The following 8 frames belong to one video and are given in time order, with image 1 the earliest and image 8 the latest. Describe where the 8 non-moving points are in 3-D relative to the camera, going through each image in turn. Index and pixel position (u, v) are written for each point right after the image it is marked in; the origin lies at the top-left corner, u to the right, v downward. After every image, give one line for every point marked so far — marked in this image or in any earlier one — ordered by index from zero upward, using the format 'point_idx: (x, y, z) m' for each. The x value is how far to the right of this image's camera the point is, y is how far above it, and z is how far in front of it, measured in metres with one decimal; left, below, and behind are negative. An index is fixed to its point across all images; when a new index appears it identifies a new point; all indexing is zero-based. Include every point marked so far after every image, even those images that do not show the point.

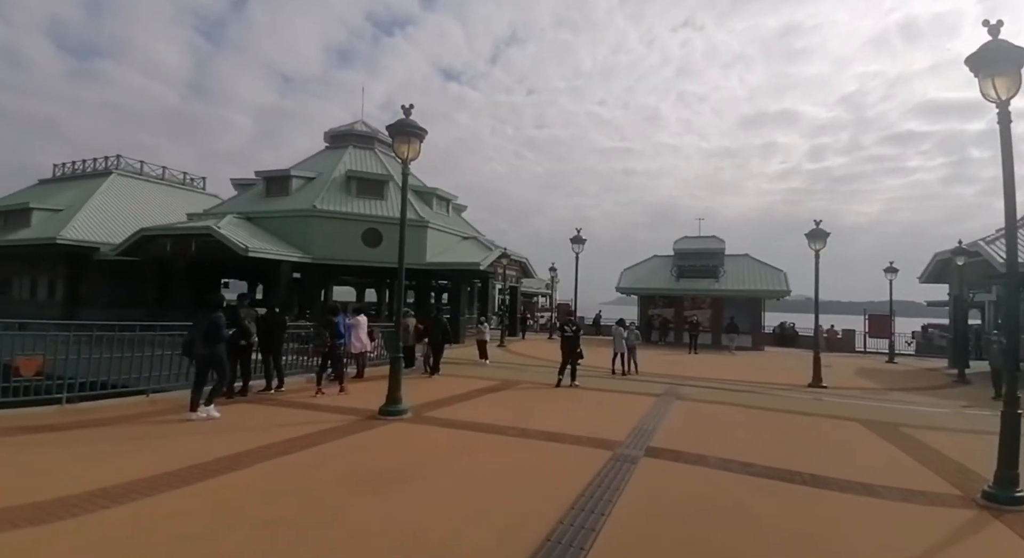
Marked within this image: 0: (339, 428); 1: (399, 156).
0: (-2.5, -2.1, +7.2) m
1: (-1.7, +1.9, +7.7) m
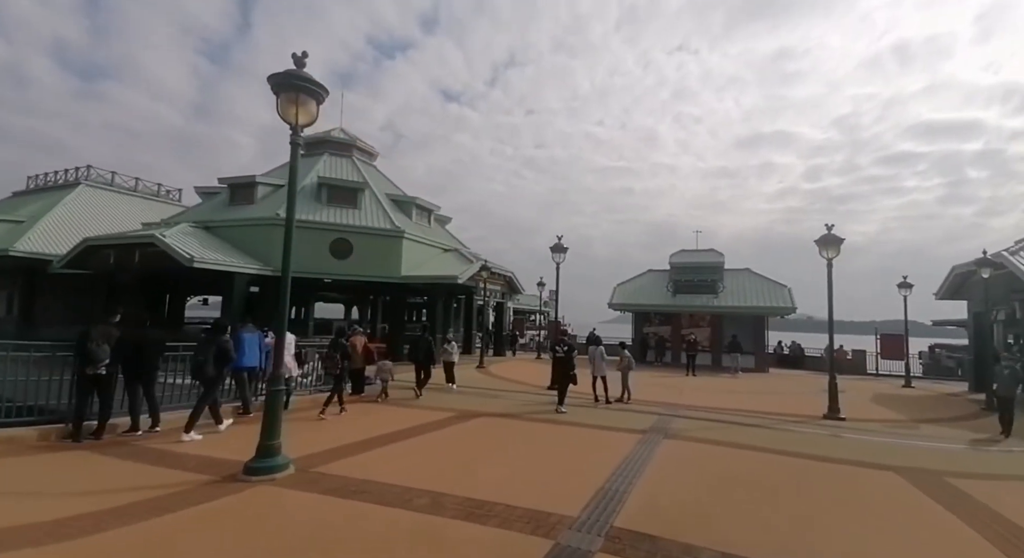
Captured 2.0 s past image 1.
0: (-3.3, -2.2, +5.2) m
1: (-2.6, +1.8, +5.8) m
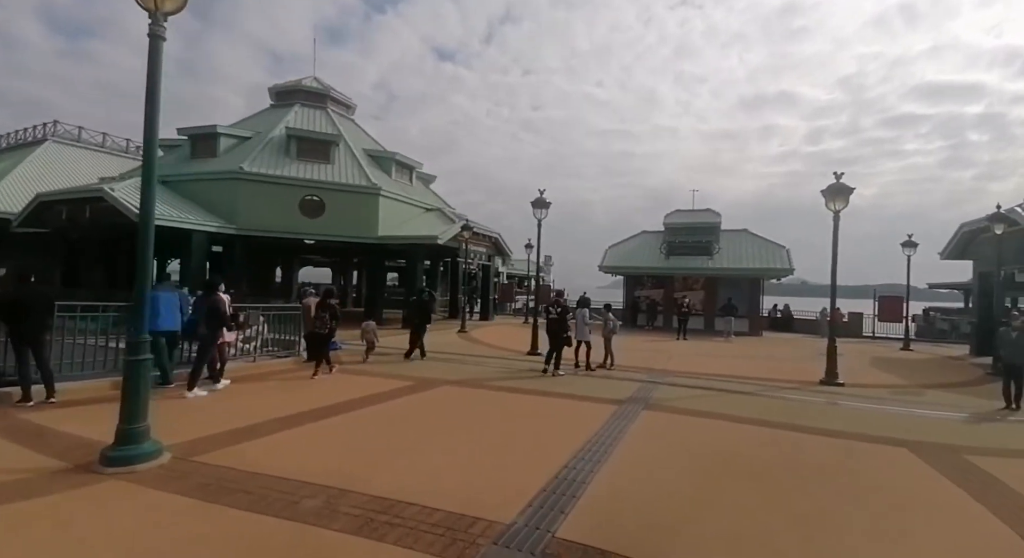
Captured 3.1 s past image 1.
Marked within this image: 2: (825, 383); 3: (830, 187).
0: (-3.9, -1.7, +4.1) m
1: (-3.2, +2.4, +4.4) m
2: (+7.2, -2.4, +11.7) m
3: (+7.2, +2.1, +11.5) m
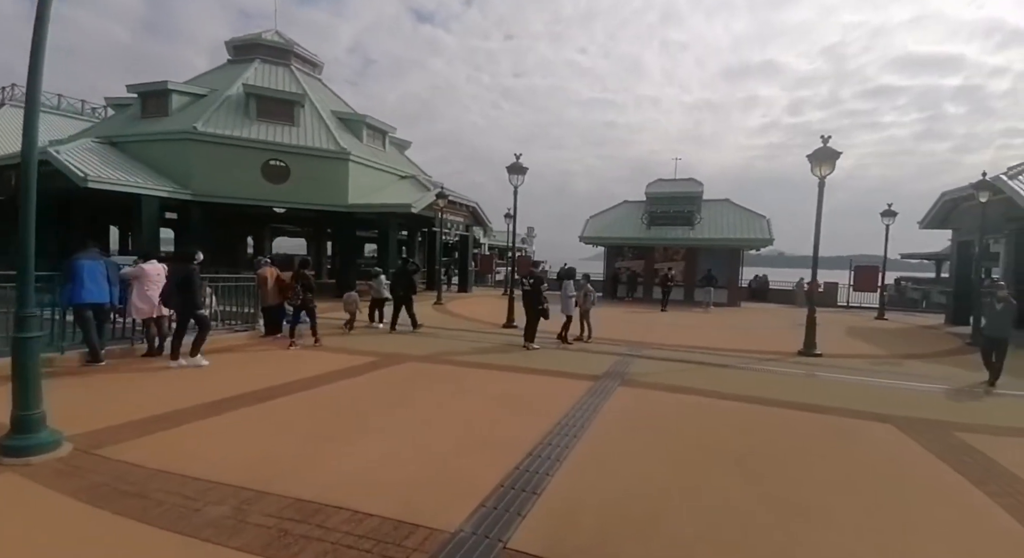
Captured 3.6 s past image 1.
0: (-4.3, -1.4, +3.4) m
1: (-3.5, +2.6, +3.6) m
2: (+6.6, -1.7, +11.5) m
3: (+6.6, +2.8, +11.0) m
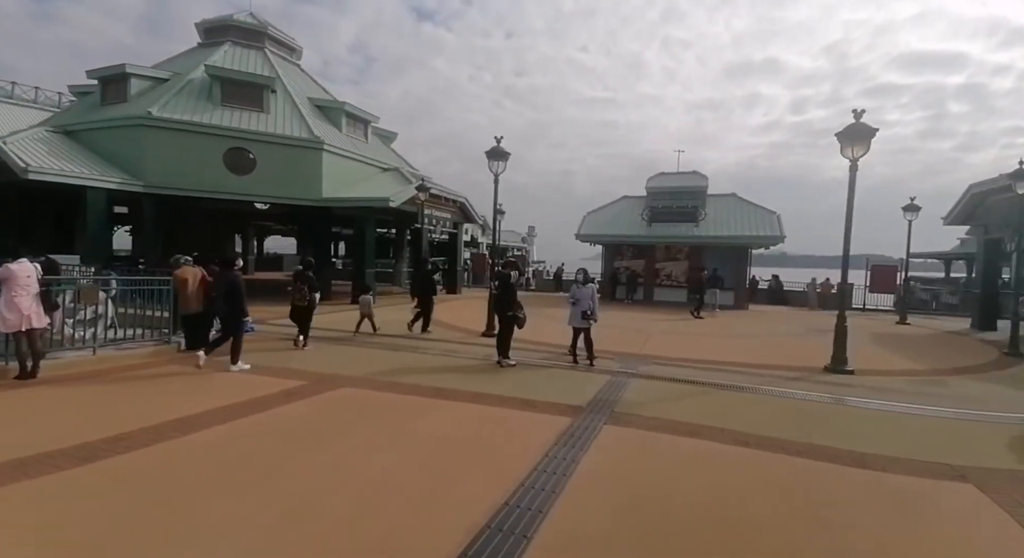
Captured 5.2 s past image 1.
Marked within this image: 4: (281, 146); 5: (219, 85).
0: (-4.8, -1.5, +1.7) m
1: (-4.0, +2.6, +1.8) m
2: (+6.1, -1.8, +9.7) m
3: (+6.1, +2.7, +9.2) m
4: (-8.6, +4.9, +18.7) m
5: (-11.0, +7.3, +19.1) m
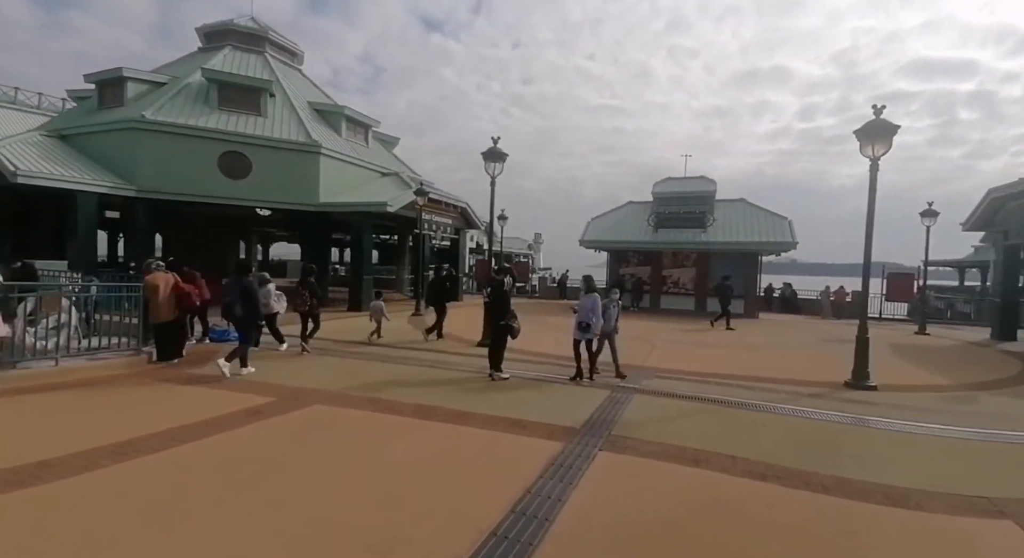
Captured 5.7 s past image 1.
0: (-5.0, -1.5, +1.2) m
1: (-4.2, +2.6, +1.4) m
2: (+6.0, -1.9, +9.0) m
3: (+6.0, +2.6, +8.6) m
4: (-8.5, +4.7, +18.3) m
5: (-10.9, +7.0, +18.8) m
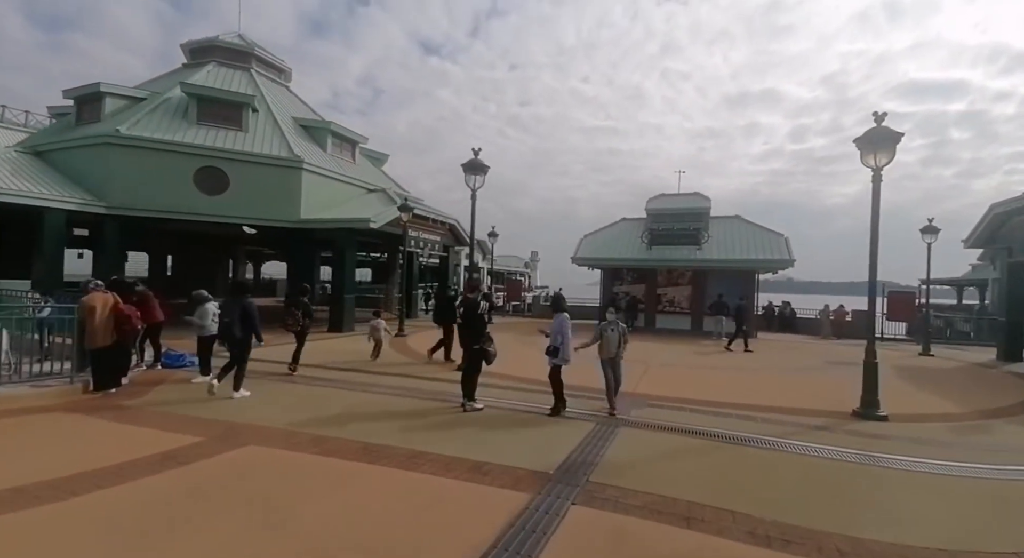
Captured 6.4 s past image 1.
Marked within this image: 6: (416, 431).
0: (-5.3, -1.5, +0.4) m
1: (-4.5, +2.5, +0.7) m
2: (+5.7, -2.2, +8.3) m
3: (+5.6, +2.3, +8.0) m
4: (-8.9, +4.0, +17.8) m
5: (-11.3, +6.3, +18.3) m
6: (-1.1, -1.7, +5.8) m
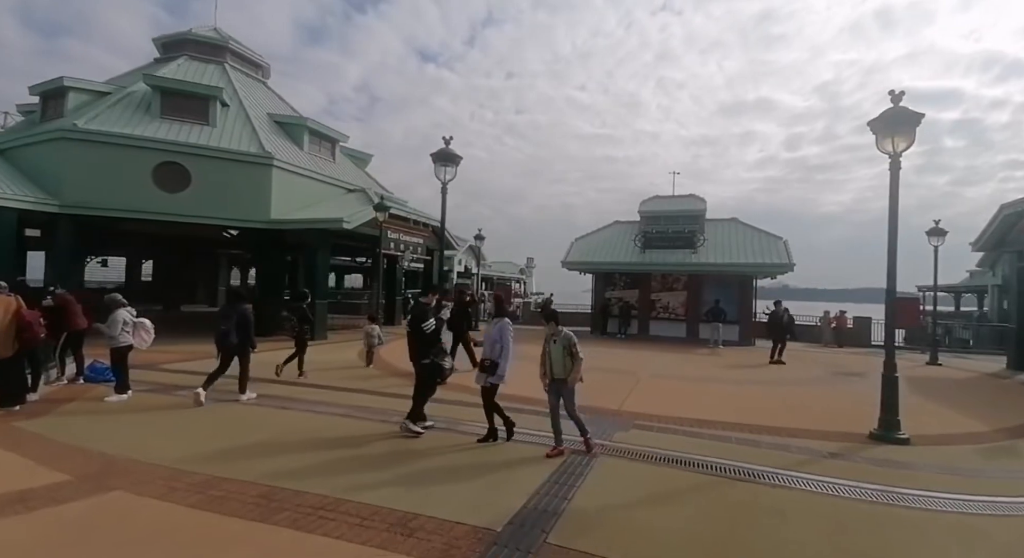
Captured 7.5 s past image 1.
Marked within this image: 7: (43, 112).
0: (-5.7, -1.4, -0.7) m
1: (-4.9, +2.6, -0.3) m
2: (+5.2, -2.3, +7.3) m
3: (+5.2, +2.3, +7.0) m
4: (-9.5, +3.8, +16.7) m
5: (-11.9, +6.2, +17.2) m
6: (-1.5, -1.7, +4.7) m
7: (-17.5, +6.3, +18.8) m
